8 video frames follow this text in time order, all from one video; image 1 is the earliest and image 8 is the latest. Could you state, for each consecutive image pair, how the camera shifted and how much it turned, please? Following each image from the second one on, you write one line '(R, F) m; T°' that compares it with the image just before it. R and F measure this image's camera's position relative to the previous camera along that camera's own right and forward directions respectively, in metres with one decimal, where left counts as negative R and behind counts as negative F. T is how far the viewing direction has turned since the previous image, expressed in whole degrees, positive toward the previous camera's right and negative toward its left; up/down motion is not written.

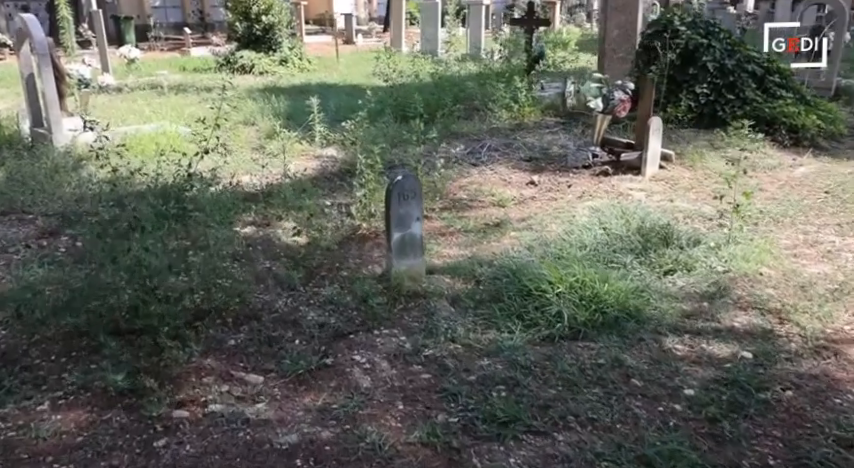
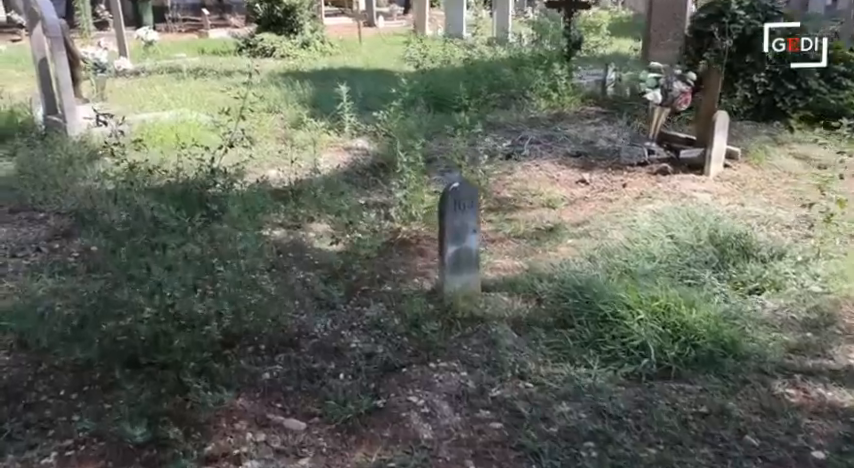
(-0.2, +0.4) m; -1°
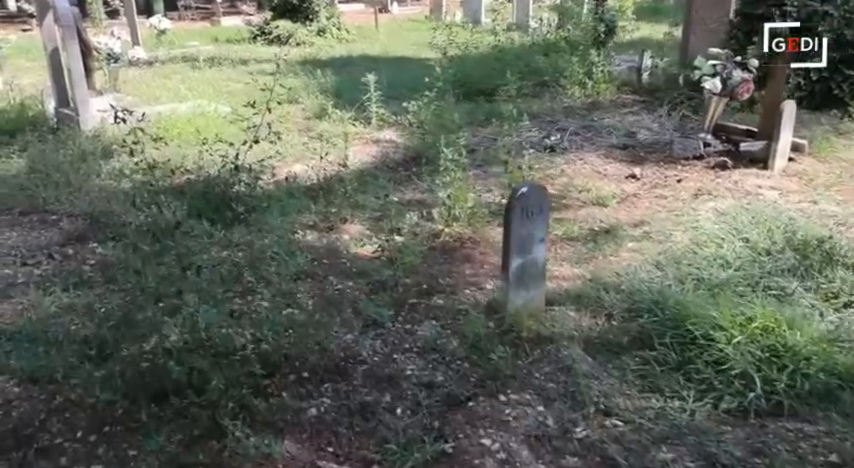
(-0.2, +0.4) m; -1°
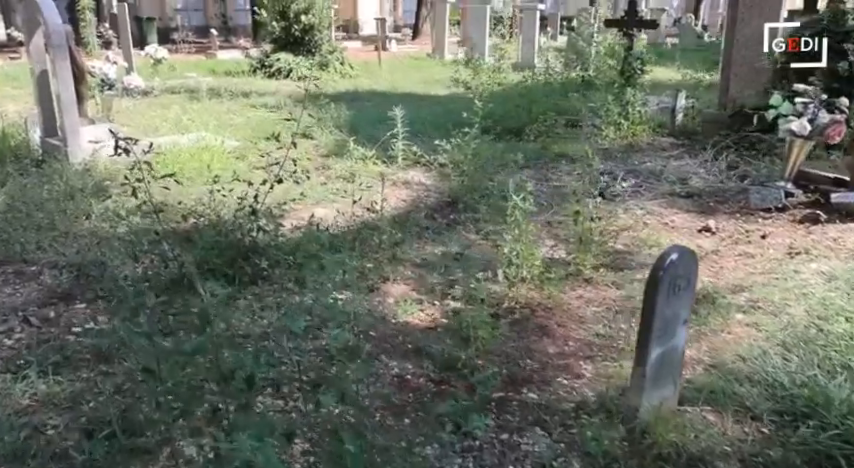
(-0.3, +0.7) m; +1°
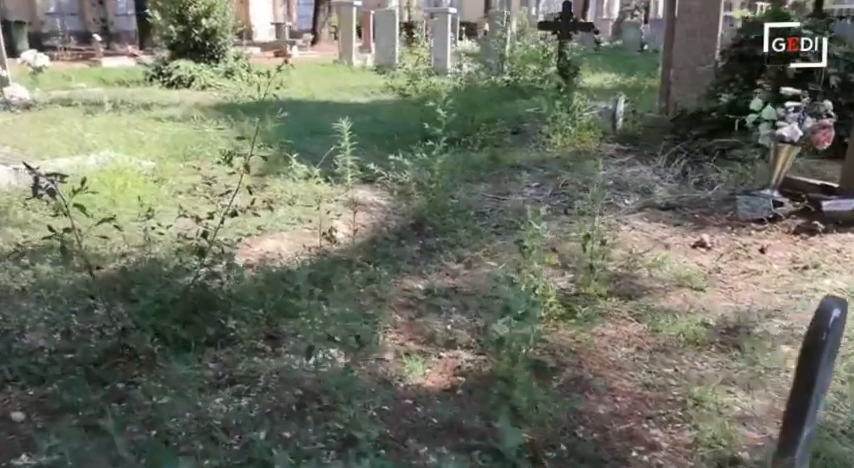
(-0.4, +0.6) m; +8°
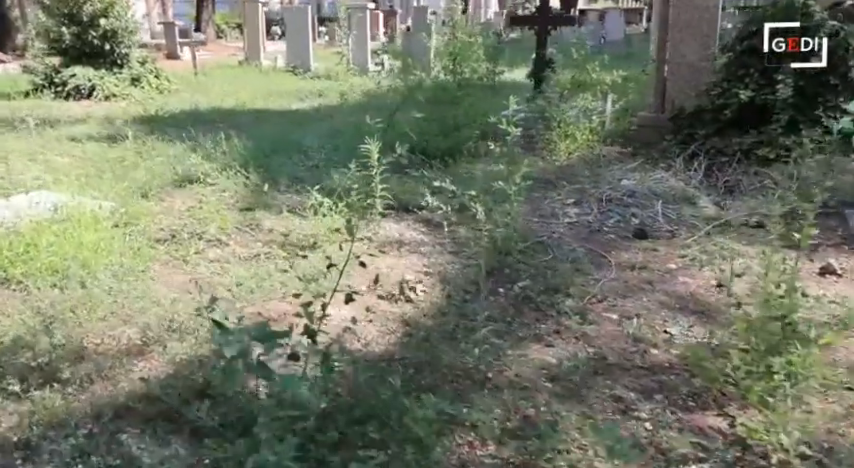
(-0.8, +0.9) m; +9°
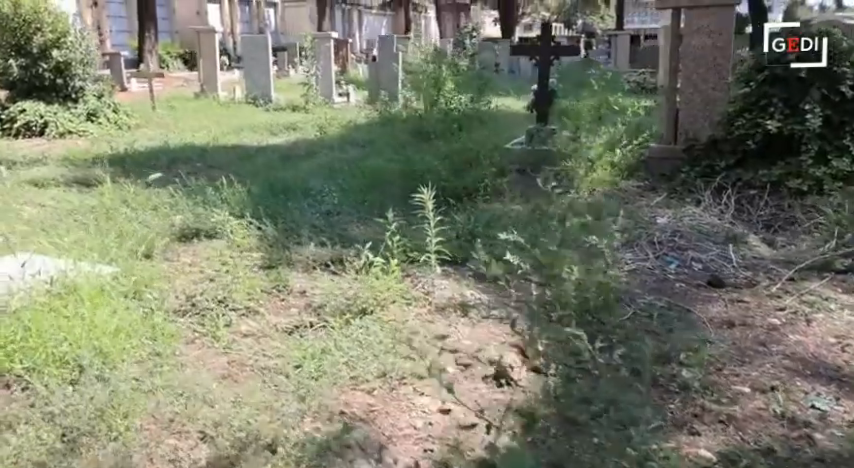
(-0.5, +0.5) m; +5°
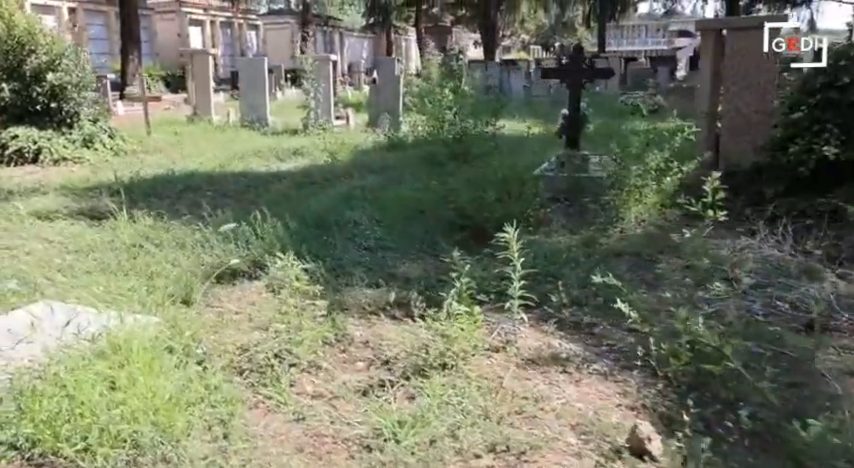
(-0.4, +0.3) m; +2°
